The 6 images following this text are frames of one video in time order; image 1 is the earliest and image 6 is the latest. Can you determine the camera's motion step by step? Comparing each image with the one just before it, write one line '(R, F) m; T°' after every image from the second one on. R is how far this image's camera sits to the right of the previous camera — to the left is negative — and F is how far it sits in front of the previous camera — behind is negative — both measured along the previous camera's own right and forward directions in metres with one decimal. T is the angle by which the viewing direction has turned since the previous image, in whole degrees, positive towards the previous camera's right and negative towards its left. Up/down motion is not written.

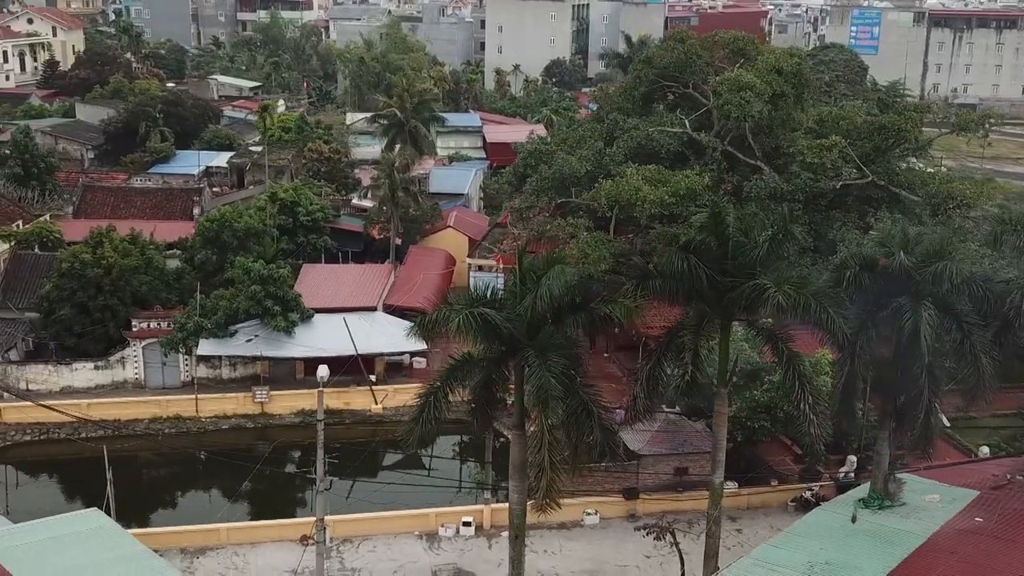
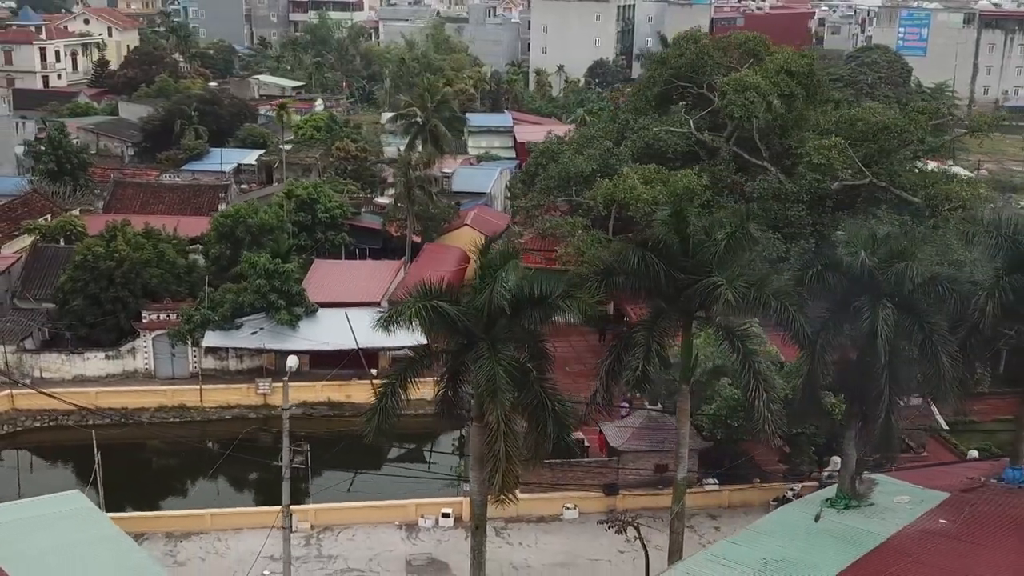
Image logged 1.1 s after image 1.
(+1.3, -0.2) m; -3°
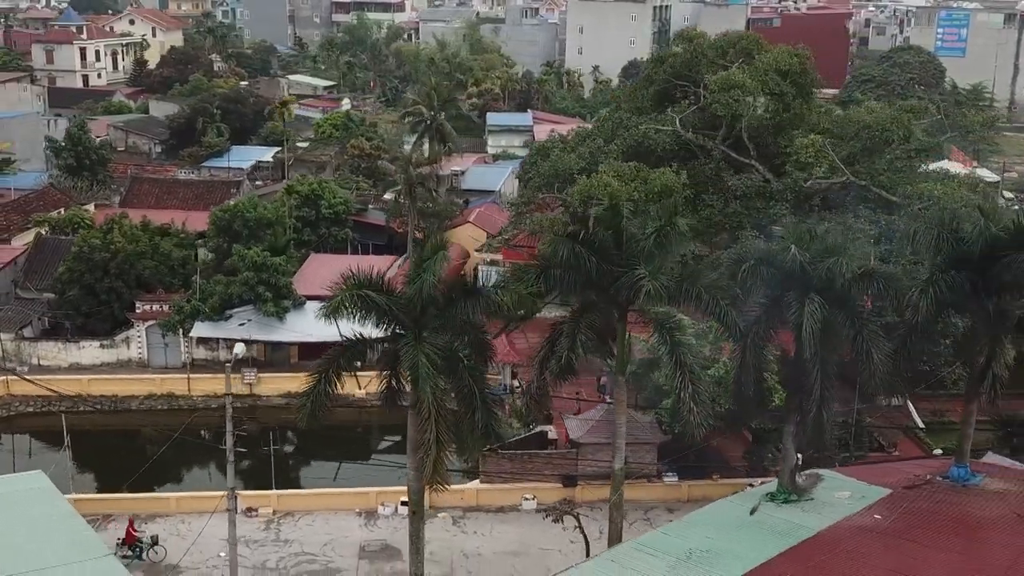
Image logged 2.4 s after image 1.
(+1.6, -0.3) m; -3°
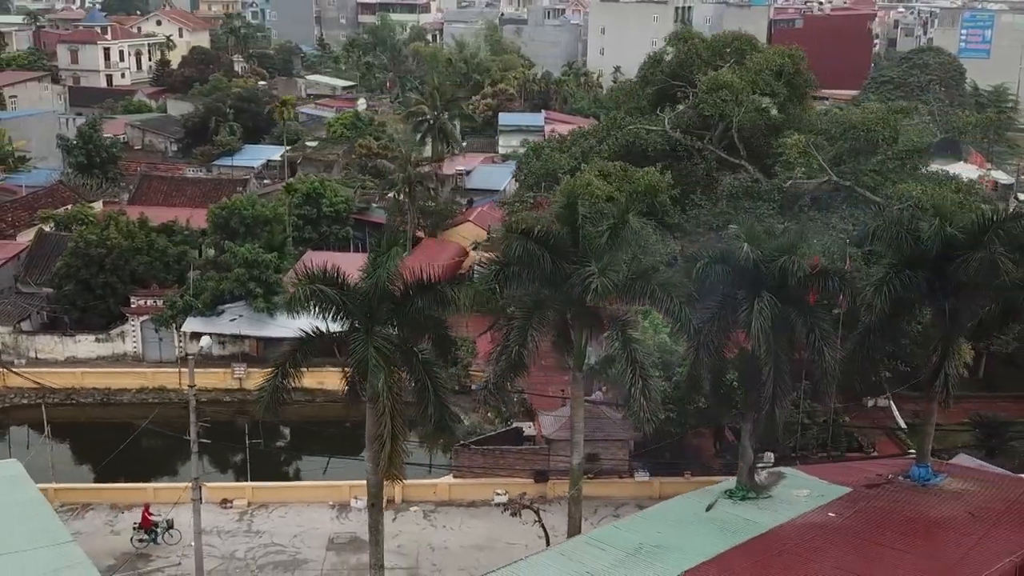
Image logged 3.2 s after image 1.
(+1.1, -0.2) m; -2°
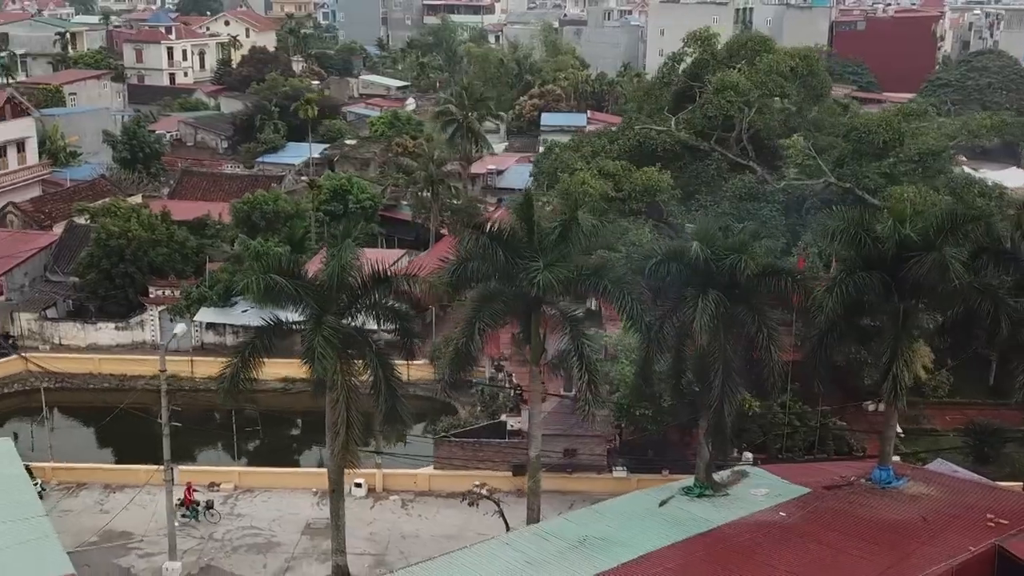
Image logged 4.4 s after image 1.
(+1.7, -0.3) m; -4°
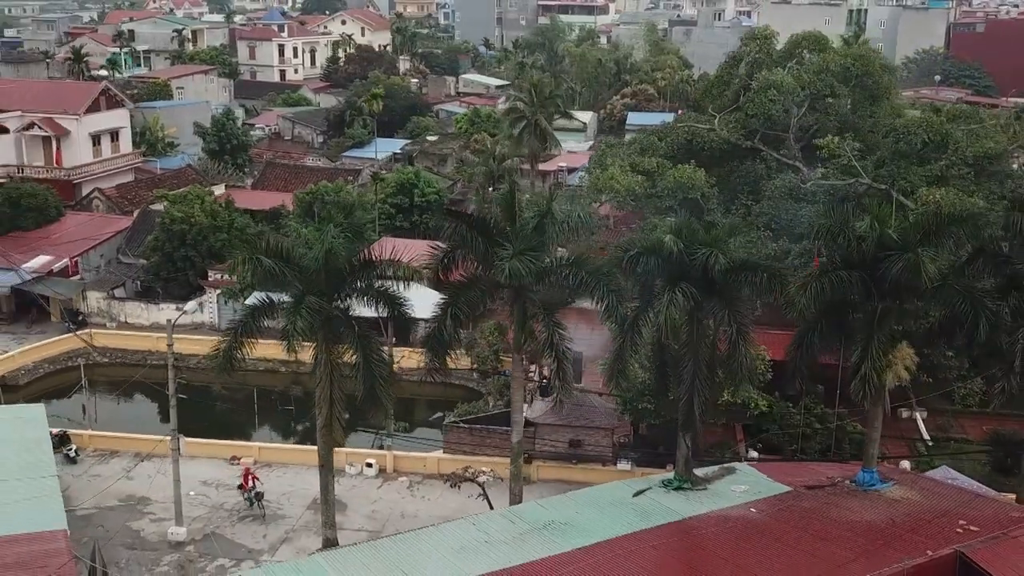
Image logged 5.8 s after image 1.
(+2.1, -0.3) m; -6°
